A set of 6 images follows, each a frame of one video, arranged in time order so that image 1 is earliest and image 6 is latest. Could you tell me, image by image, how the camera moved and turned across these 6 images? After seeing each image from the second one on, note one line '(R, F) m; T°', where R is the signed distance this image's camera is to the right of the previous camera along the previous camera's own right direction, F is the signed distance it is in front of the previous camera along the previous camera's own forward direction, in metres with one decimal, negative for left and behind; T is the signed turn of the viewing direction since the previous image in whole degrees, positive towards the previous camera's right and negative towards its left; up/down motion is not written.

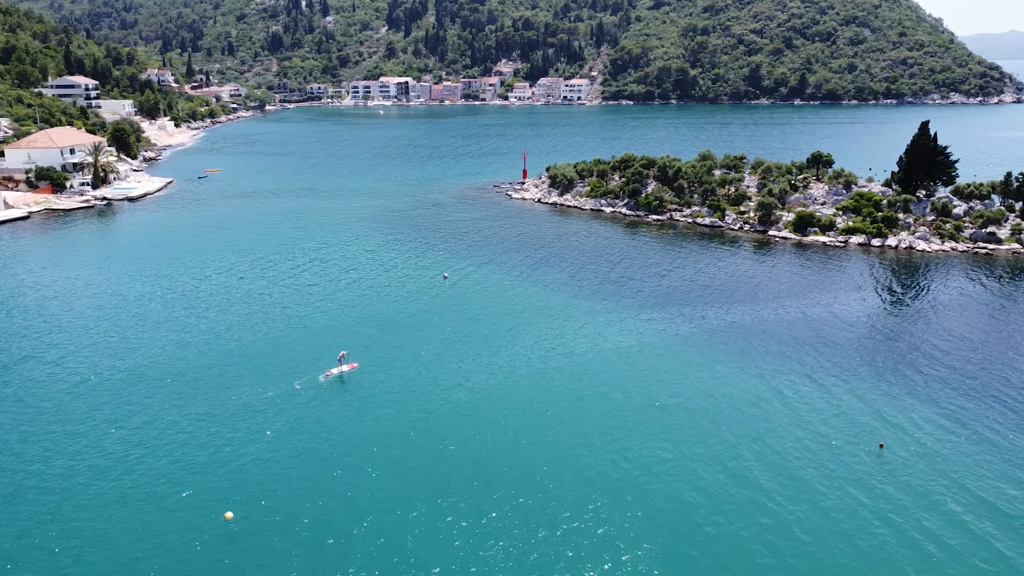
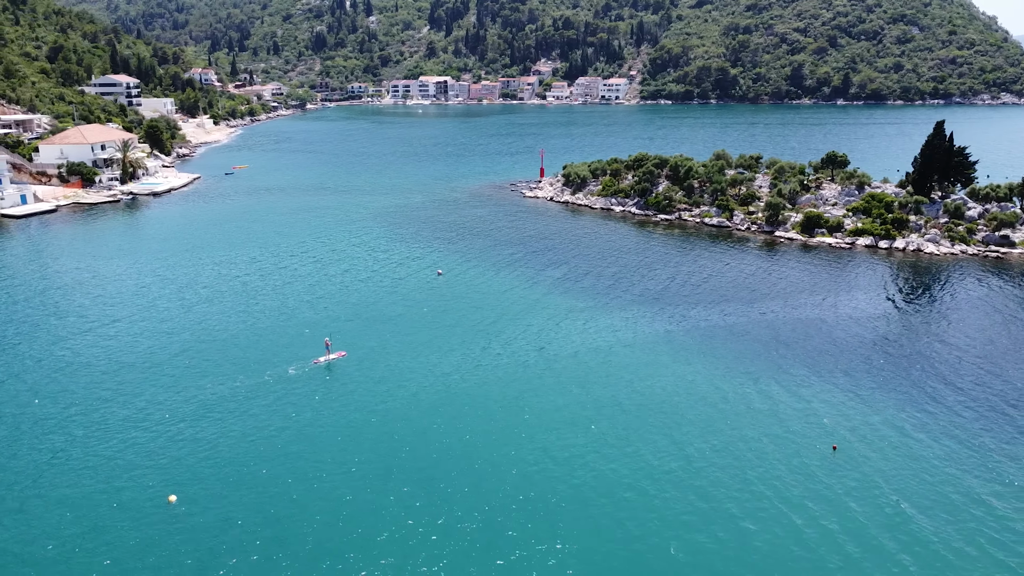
(+3.3, -0.1) m; -3°
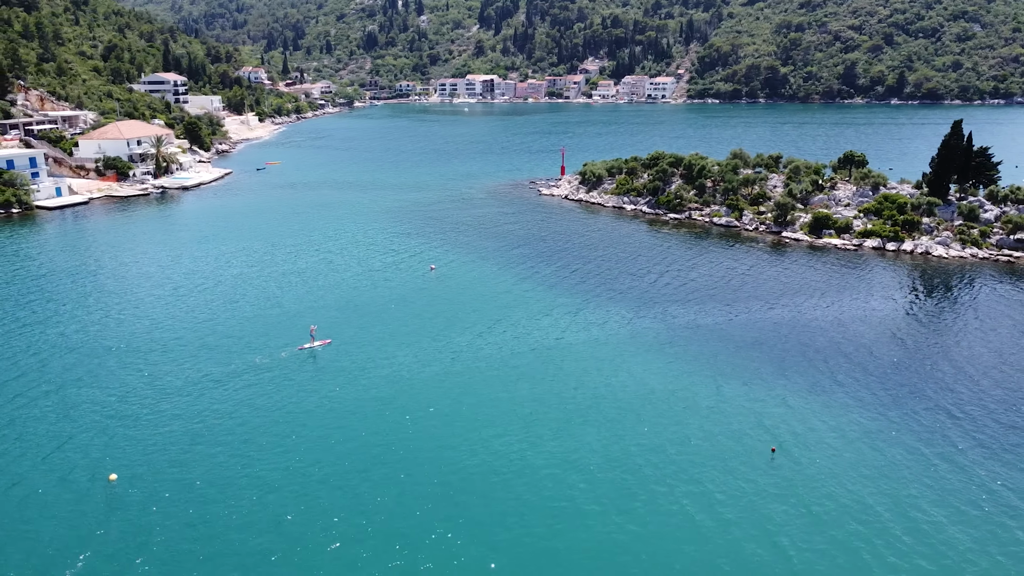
(+4.0, -0.1) m; -4°
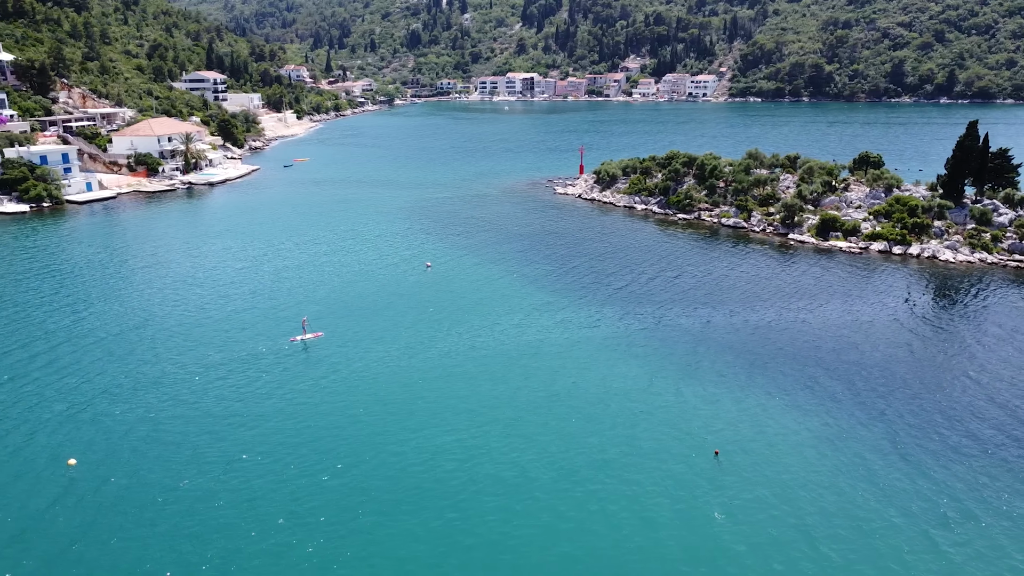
(+3.4, -0.2) m; -3°
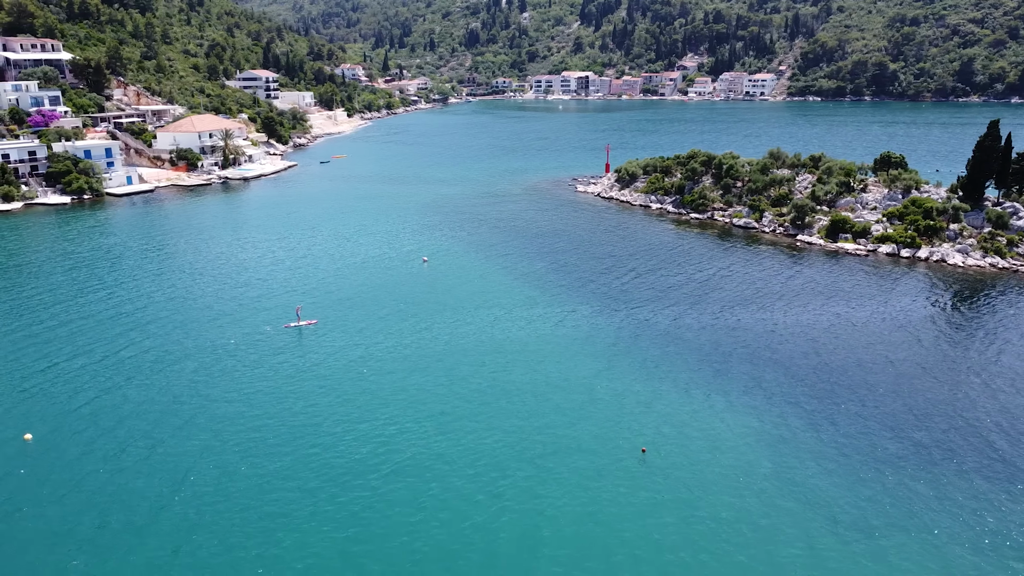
(+4.6, -0.2) m; -4°
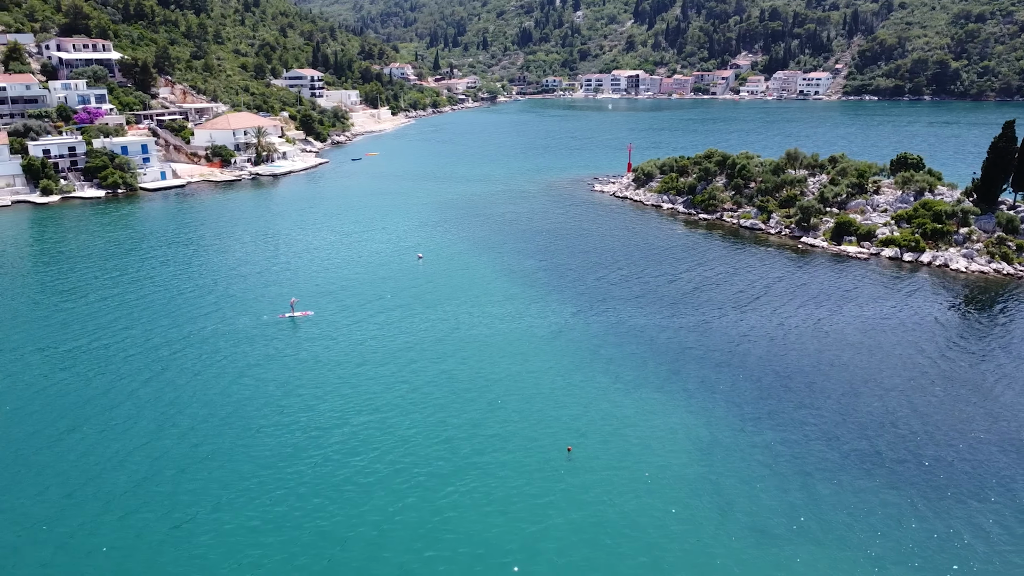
(+4.4, -0.2) m; -4°
